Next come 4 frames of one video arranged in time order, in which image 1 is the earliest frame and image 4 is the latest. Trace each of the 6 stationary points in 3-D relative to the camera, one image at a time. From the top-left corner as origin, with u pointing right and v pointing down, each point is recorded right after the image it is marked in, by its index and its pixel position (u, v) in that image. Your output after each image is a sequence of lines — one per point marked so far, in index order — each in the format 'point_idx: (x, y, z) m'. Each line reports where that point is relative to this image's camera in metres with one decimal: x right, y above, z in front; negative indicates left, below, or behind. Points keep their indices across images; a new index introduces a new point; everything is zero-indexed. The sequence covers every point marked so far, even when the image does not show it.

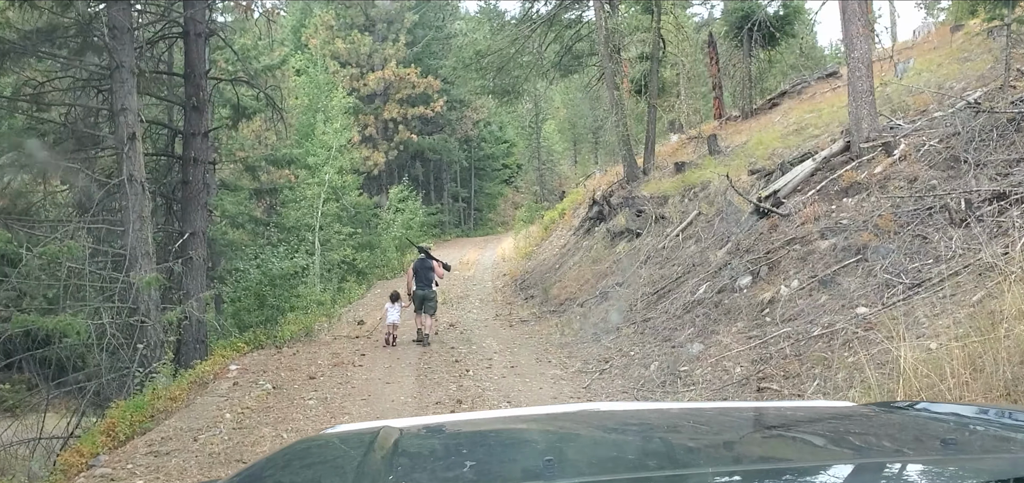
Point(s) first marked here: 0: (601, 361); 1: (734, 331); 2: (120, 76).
0: (+1.2, -1.6, +9.3) m
1: (+2.6, -1.0, +8.3) m
2: (-5.8, +2.4, +10.4) m
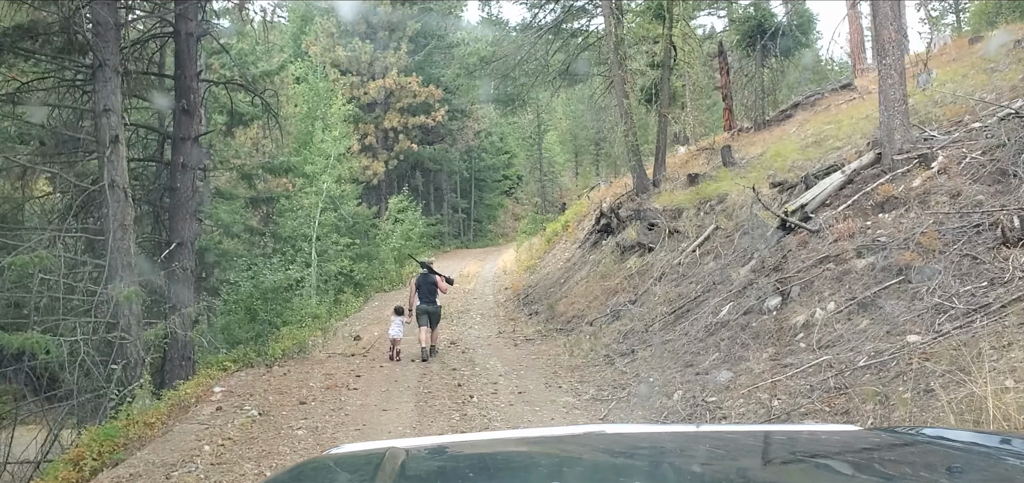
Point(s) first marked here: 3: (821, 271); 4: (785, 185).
0: (+1.3, -1.8, +8.6) m
1: (+2.7, -1.2, +7.6) m
2: (-5.6, +2.3, +9.7) m
3: (+3.7, -0.4, +8.4) m
4: (+4.5, +0.9, +11.7) m
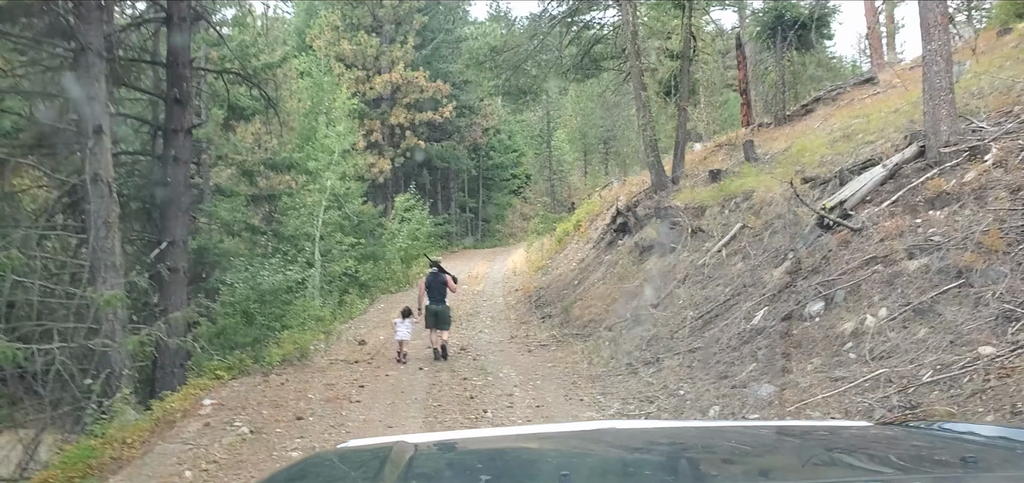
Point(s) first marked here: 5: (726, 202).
0: (+1.5, -1.8, +7.9) m
1: (+2.9, -1.2, +6.9) m
2: (-5.4, +2.3, +9.1) m
3: (+3.8, -0.3, +7.7) m
4: (+4.7, +0.9, +10.9) m
5: (+3.8, +0.7, +12.6) m
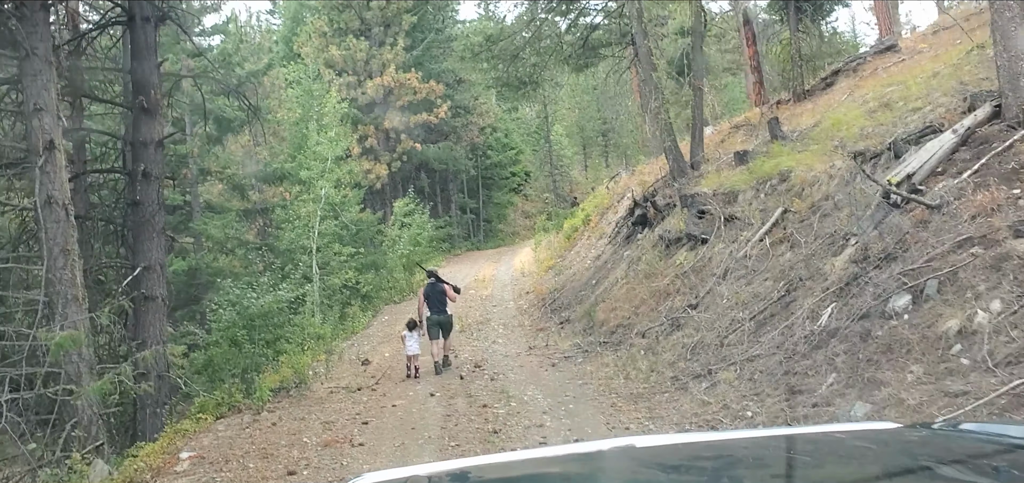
0: (+1.8, -1.7, +6.6) m
1: (+3.1, -1.1, +5.6) m
2: (-5.3, +2.0, +7.8) m
3: (+4.1, -0.1, +6.4) m
4: (+4.8, +1.2, +9.6) m
5: (+4.0, +0.9, +11.3) m
